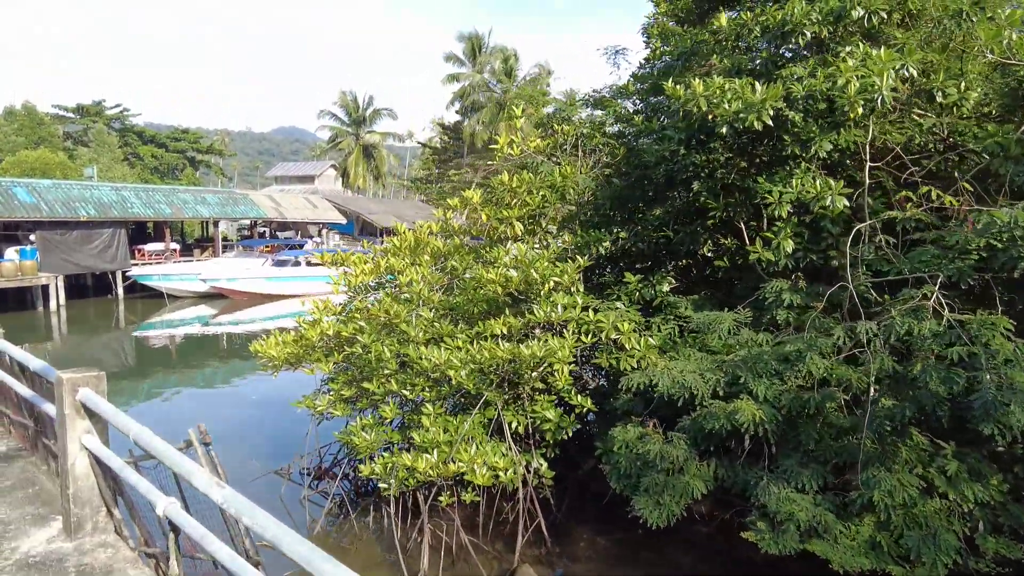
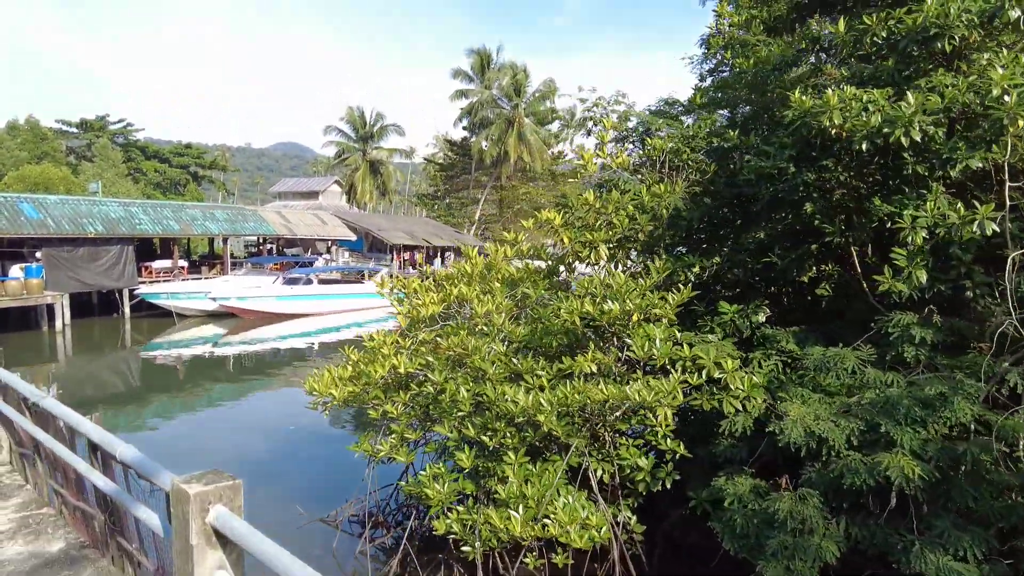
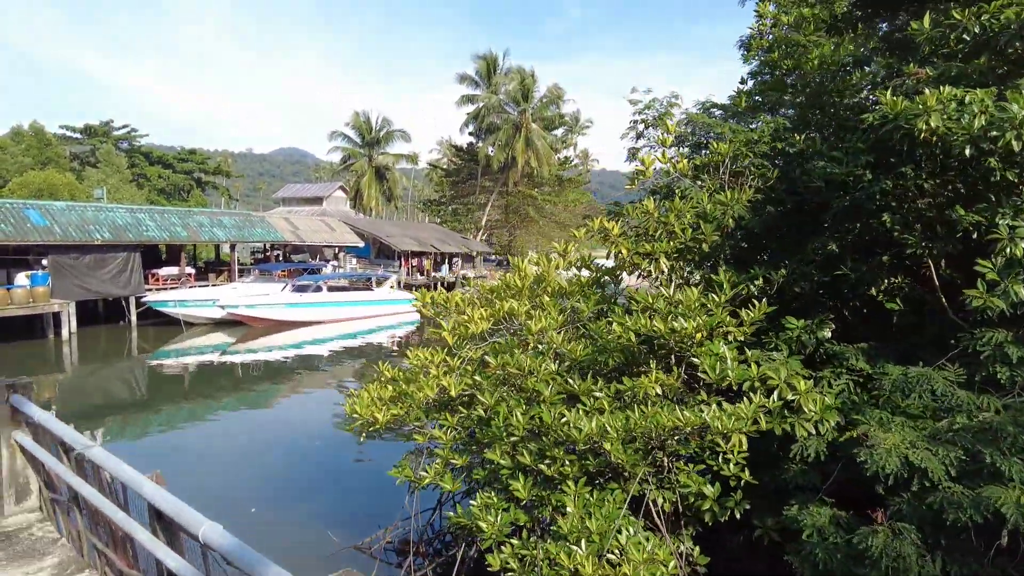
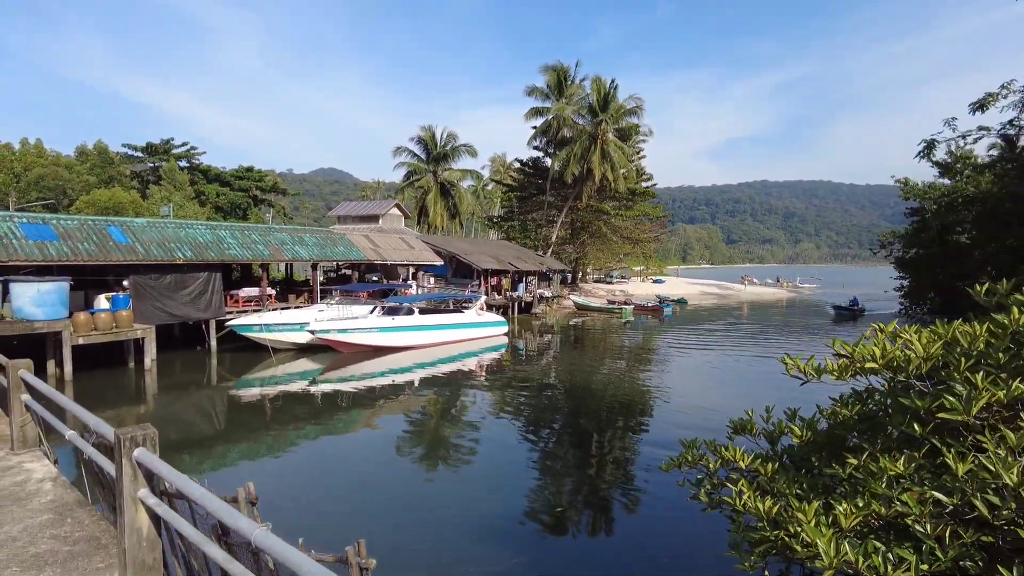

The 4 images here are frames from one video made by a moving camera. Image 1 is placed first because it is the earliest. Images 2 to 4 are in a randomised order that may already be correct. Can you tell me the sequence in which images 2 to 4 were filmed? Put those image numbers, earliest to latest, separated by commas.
2, 3, 4
